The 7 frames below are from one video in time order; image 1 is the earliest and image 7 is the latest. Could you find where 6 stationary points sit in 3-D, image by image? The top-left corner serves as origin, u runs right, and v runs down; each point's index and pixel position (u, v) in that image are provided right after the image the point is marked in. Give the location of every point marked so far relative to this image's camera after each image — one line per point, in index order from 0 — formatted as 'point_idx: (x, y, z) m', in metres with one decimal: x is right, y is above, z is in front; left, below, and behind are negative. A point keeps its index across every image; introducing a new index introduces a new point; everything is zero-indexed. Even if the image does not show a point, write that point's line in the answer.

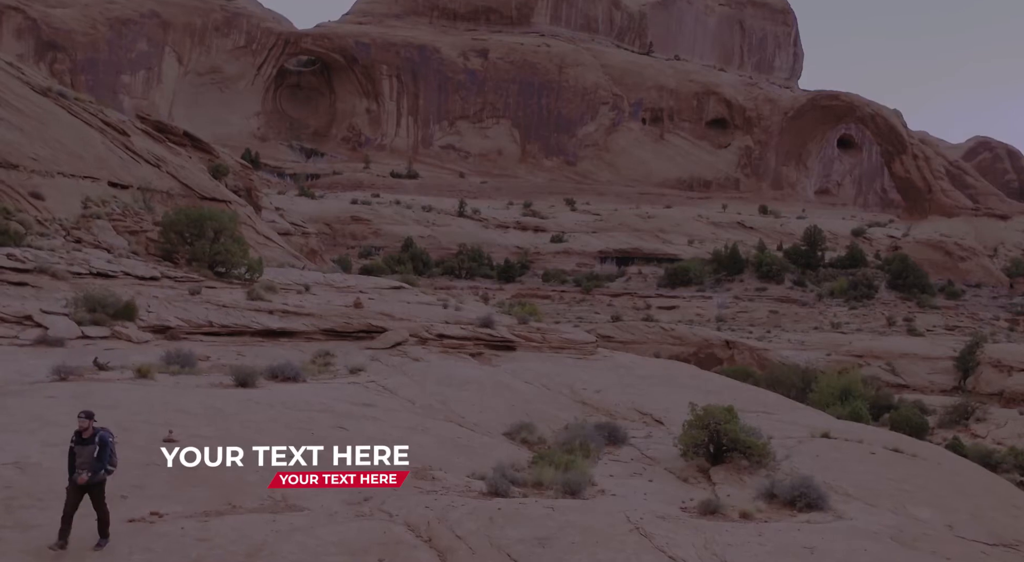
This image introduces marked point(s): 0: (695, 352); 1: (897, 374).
0: (+2.9, -1.1, +19.7) m
1: (+5.7, -1.4, +18.7) m
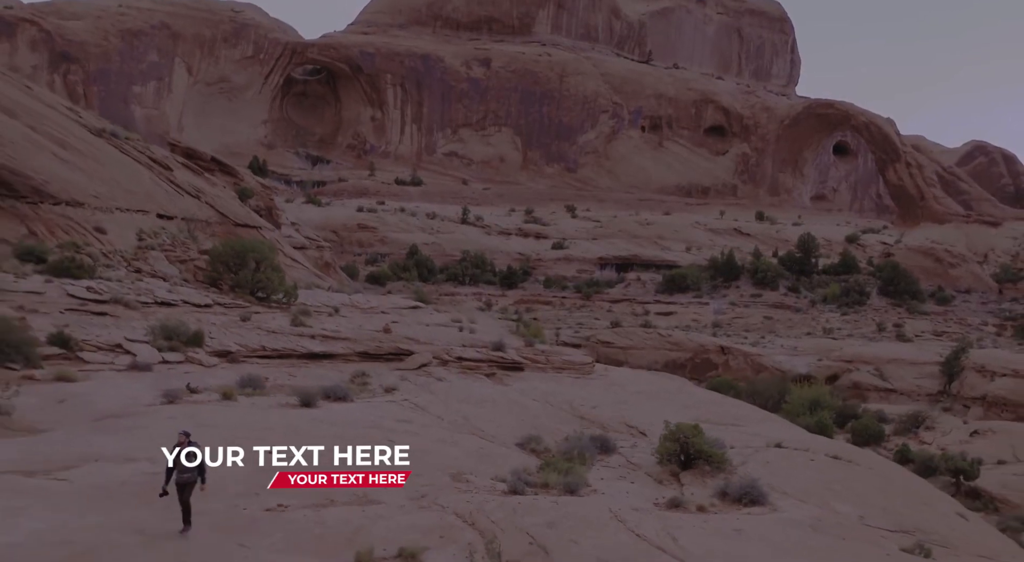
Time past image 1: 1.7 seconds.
0: (+2.9, -1.2, +20.5) m
1: (+5.7, -1.5, +19.5) m
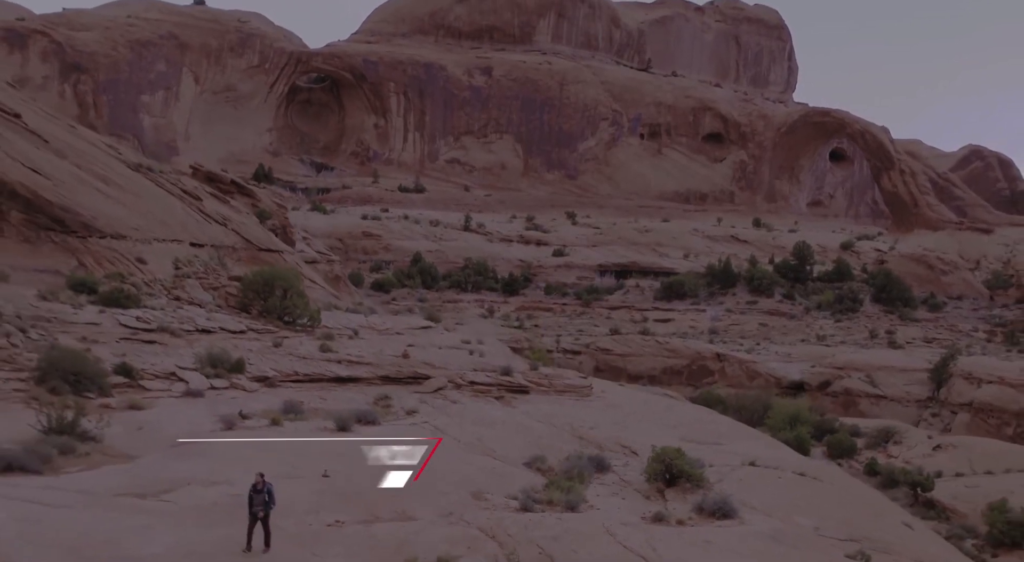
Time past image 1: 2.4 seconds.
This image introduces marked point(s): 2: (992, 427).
0: (+2.9, -1.4, +21.1) m
1: (+5.8, -1.7, +20.1) m
2: (+6.9, -2.1, +18.1) m
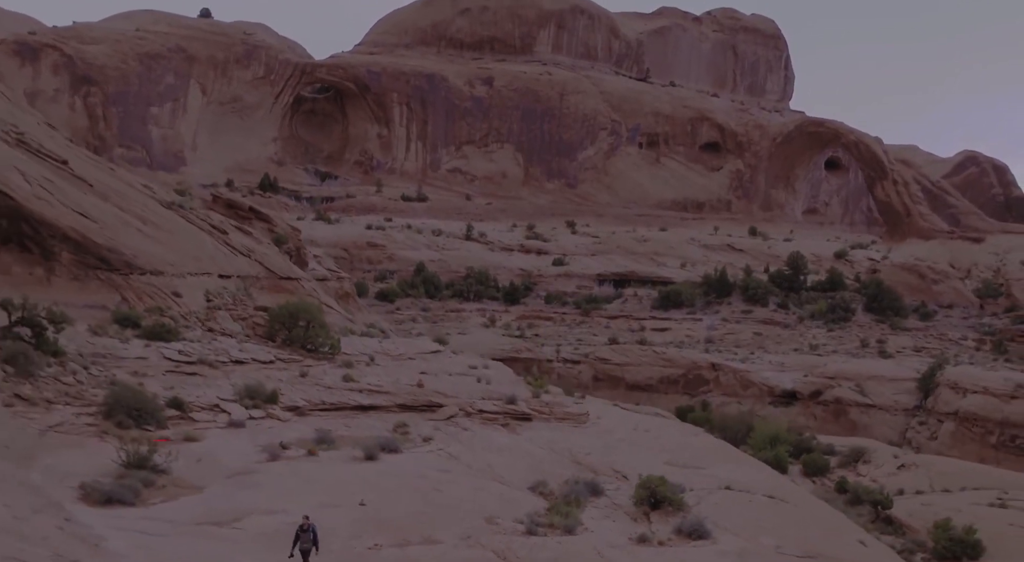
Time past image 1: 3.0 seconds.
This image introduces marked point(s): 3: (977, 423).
0: (+3.0, -1.6, +21.8) m
1: (+5.8, -1.9, +20.8) m
2: (+6.9, -2.3, +18.8) m
3: (+7.0, -2.1, +19.0) m
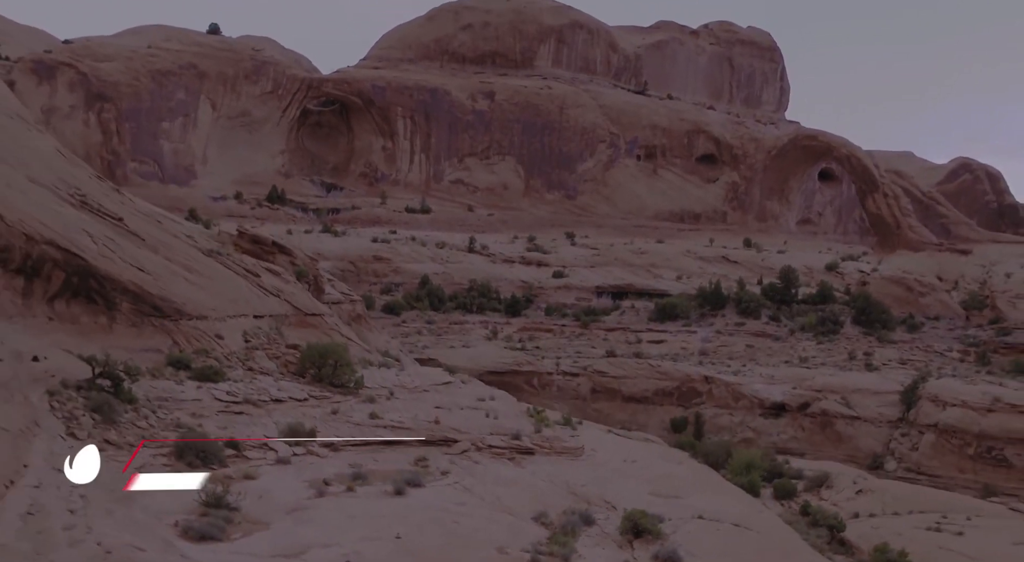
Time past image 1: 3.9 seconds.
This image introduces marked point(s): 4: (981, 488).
0: (+3.0, -1.9, +22.8) m
1: (+5.8, -2.2, +21.8) m
2: (+6.9, -2.6, +19.8) m
3: (+7.0, -2.4, +20.0) m
4: (+7.1, -3.1, +19.1) m
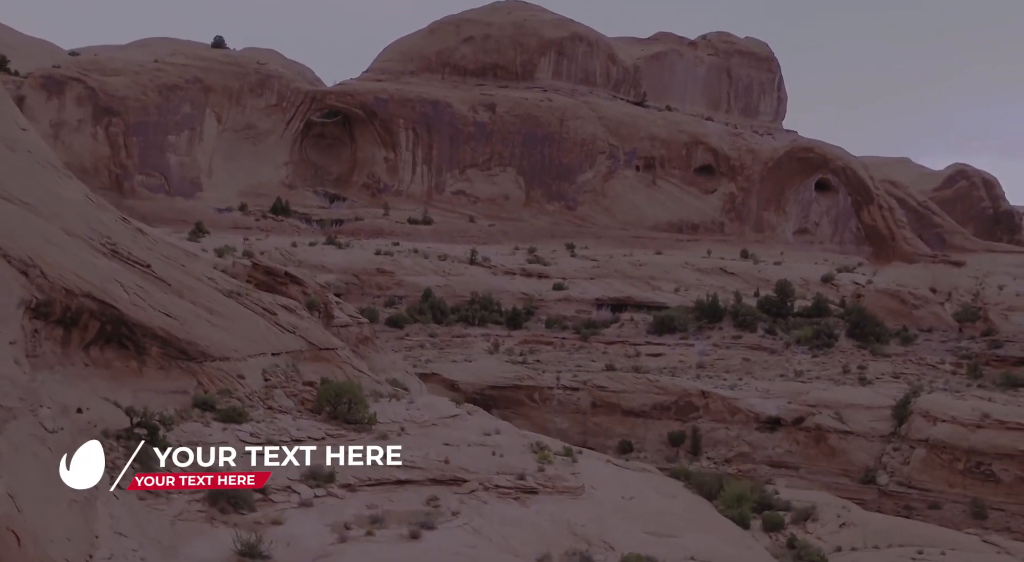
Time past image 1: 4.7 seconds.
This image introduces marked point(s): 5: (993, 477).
0: (+3.0, -2.2, +23.4) m
1: (+5.9, -2.5, +22.4) m
2: (+7.0, -2.9, +20.4) m
3: (+7.1, -2.8, +20.6) m
4: (+7.1, -3.4, +19.6) m
5: (+7.5, -3.1, +19.7) m
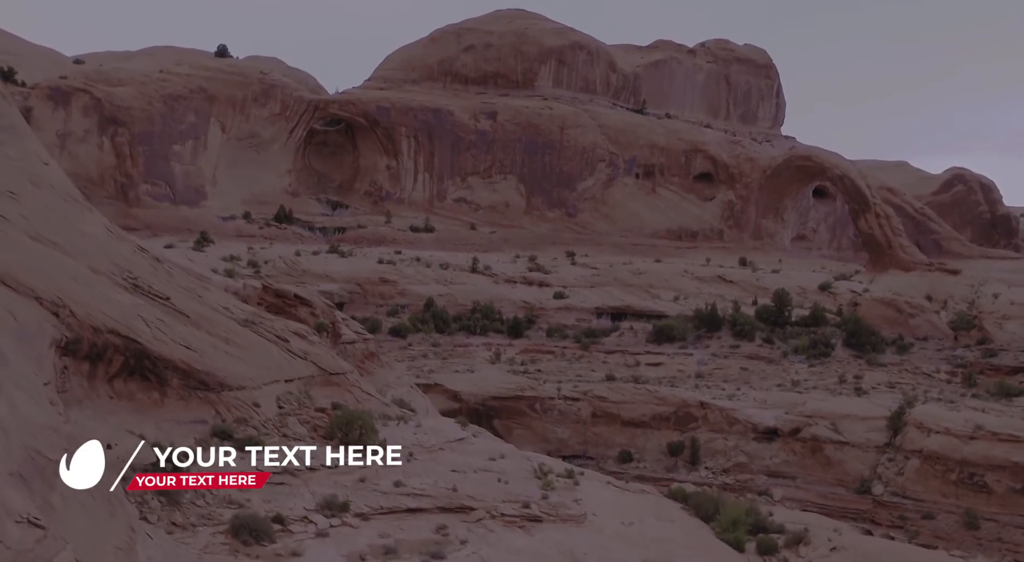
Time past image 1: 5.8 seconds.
0: (+3.1, -2.5, +23.8) m
1: (+5.9, -2.7, +22.8) m
2: (+7.0, -3.2, +20.8) m
3: (+7.1, -3.0, +21.0) m
4: (+7.2, -3.7, +20.1) m
5: (+7.5, -3.3, +20.1) m
